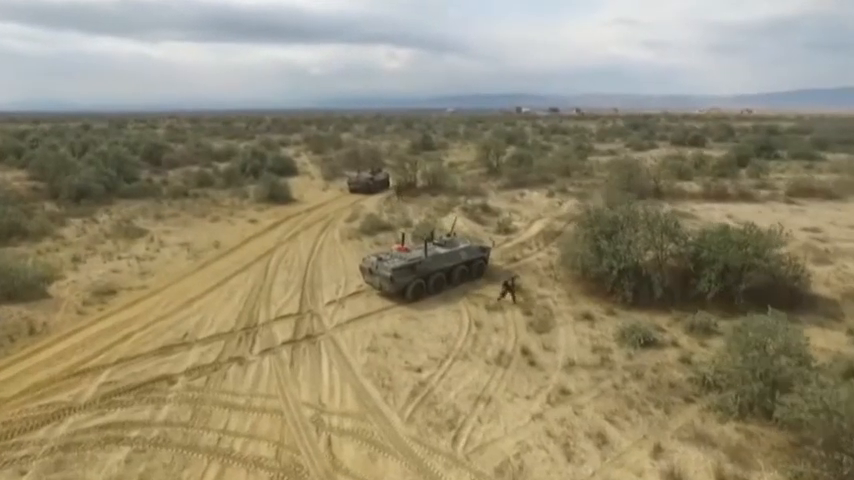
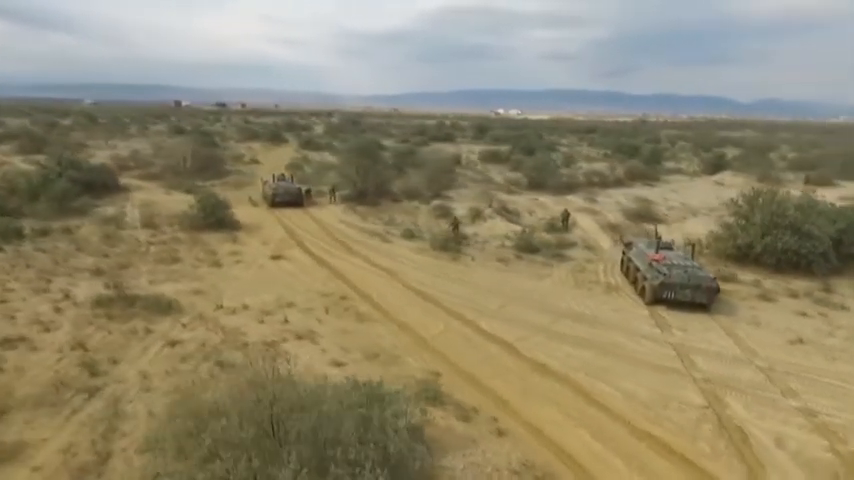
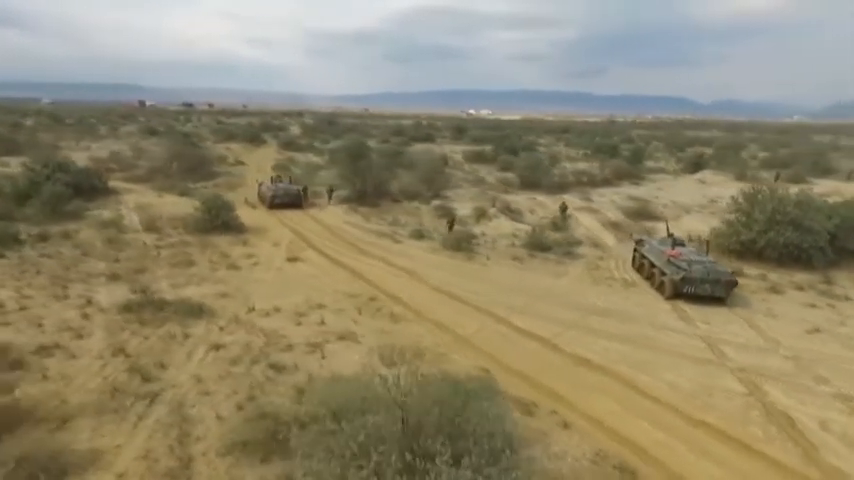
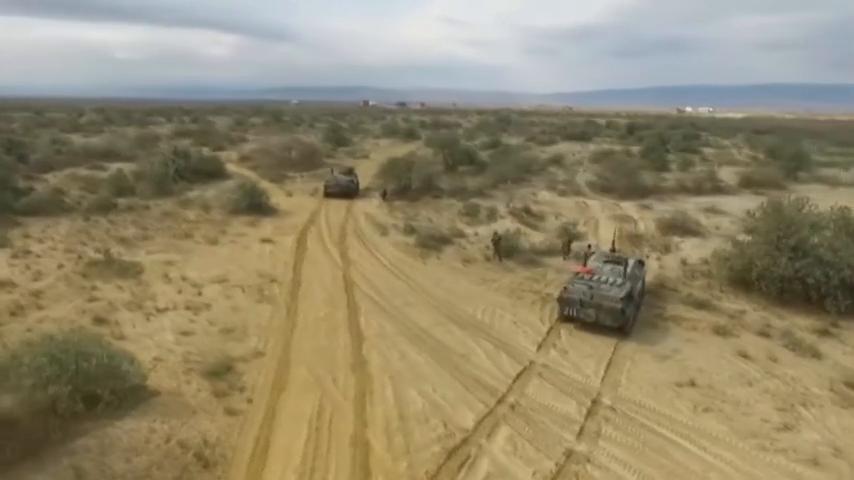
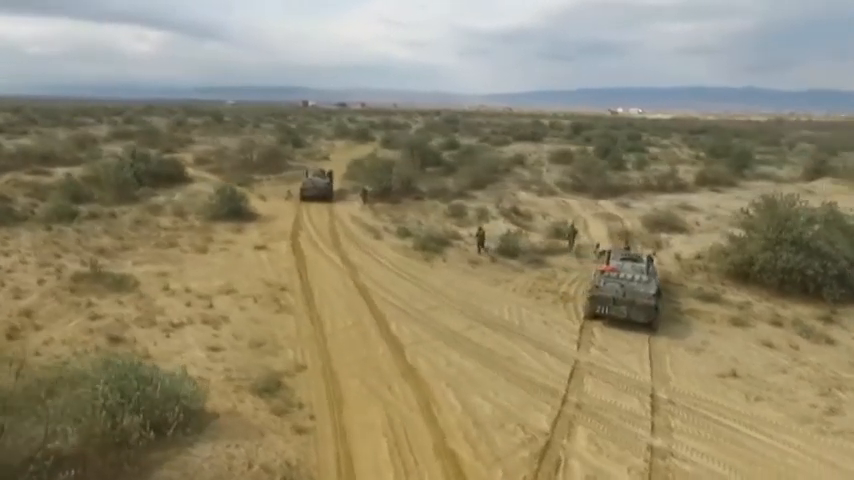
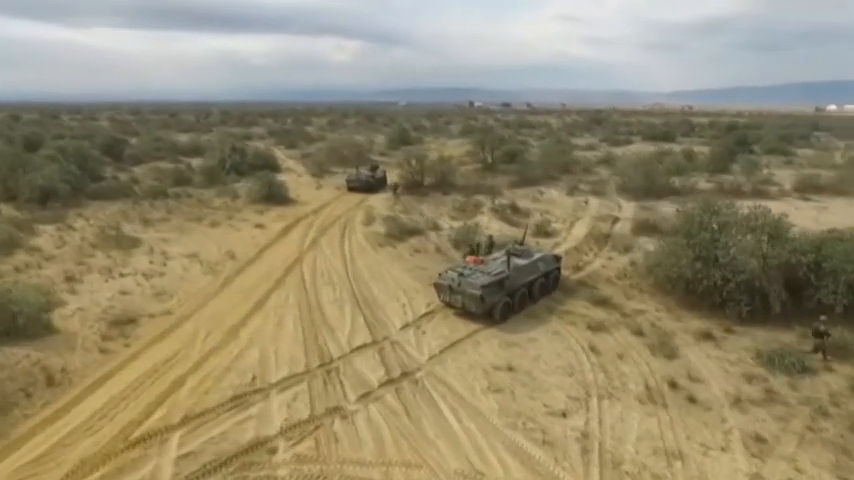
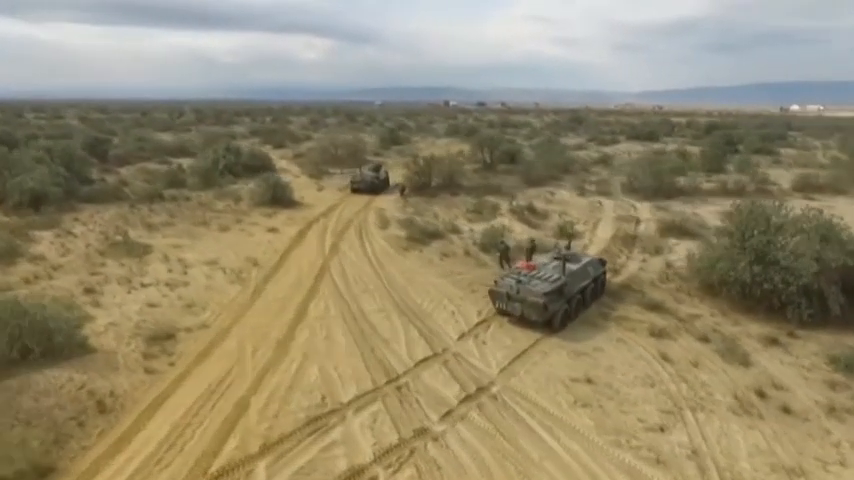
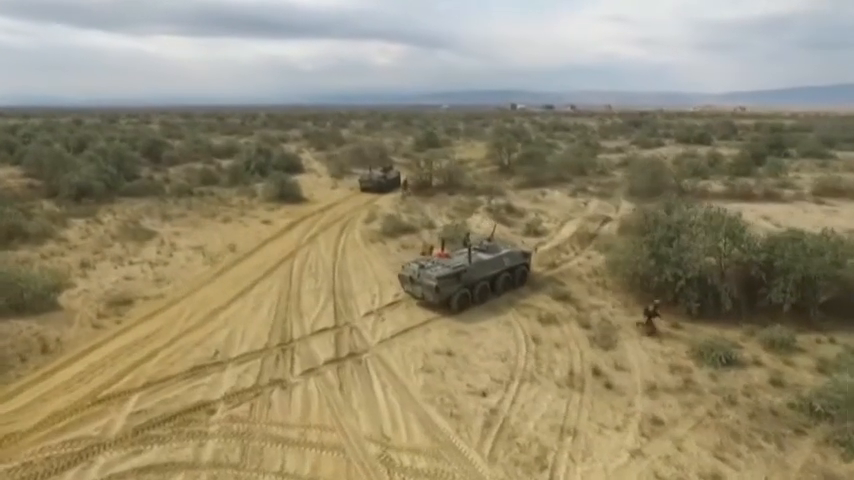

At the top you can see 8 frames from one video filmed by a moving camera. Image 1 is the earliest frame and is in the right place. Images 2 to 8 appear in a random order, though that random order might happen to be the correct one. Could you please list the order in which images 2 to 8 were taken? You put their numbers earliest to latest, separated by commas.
8, 6, 7, 4, 5, 2, 3
